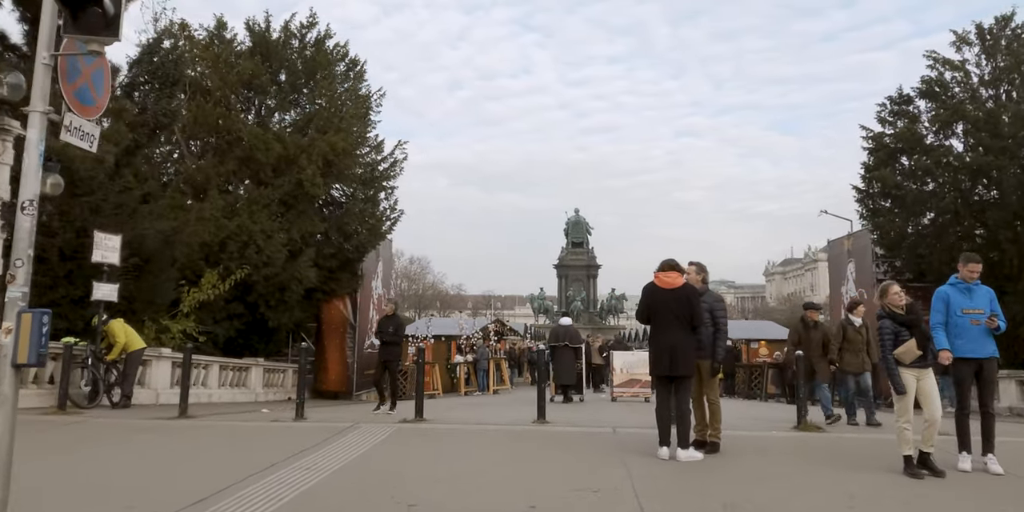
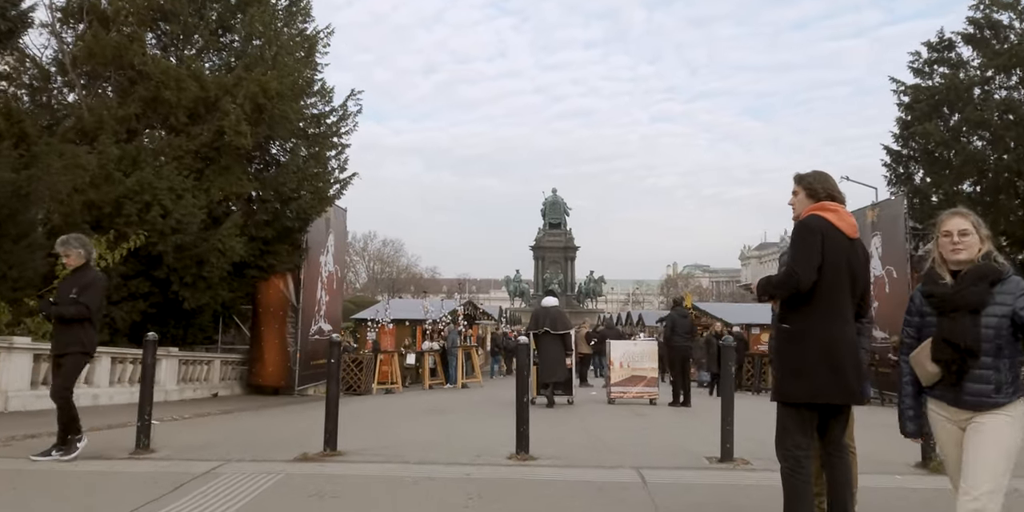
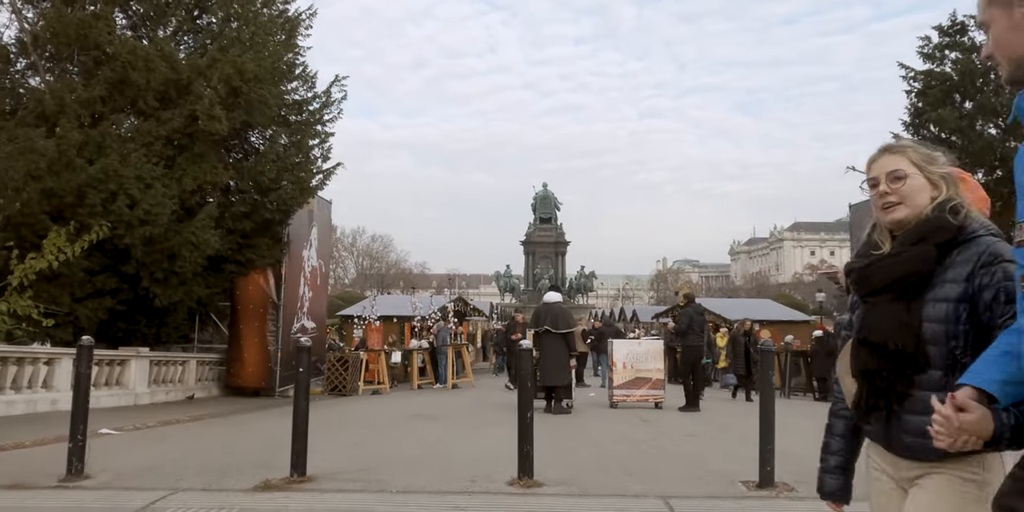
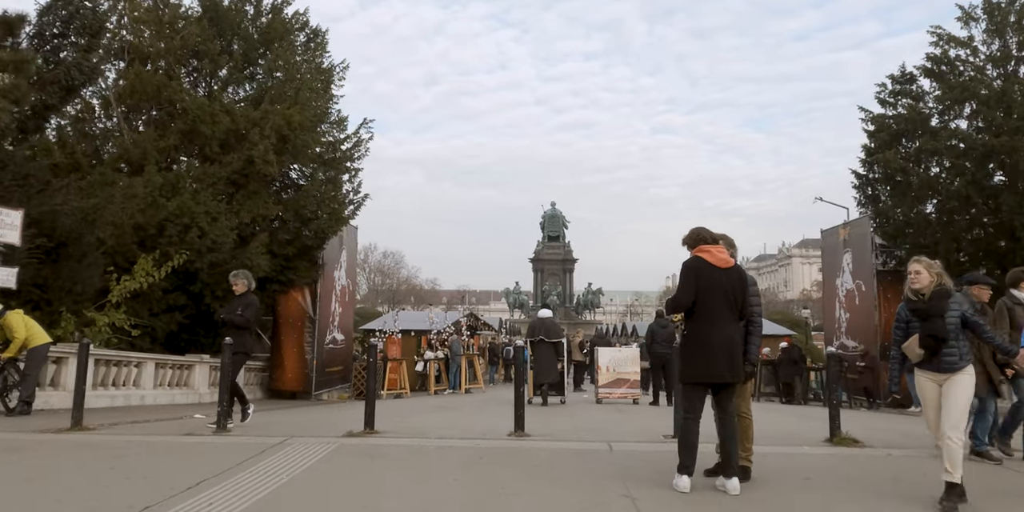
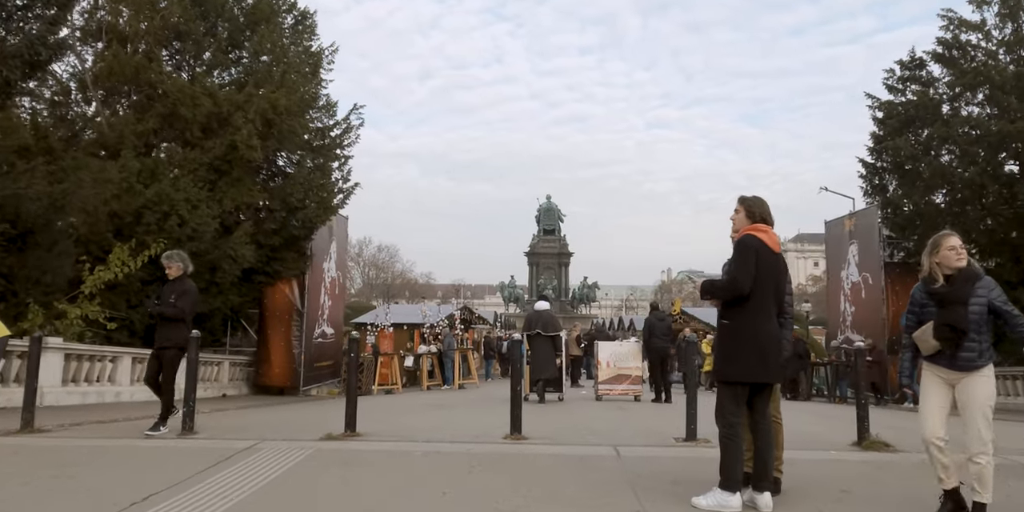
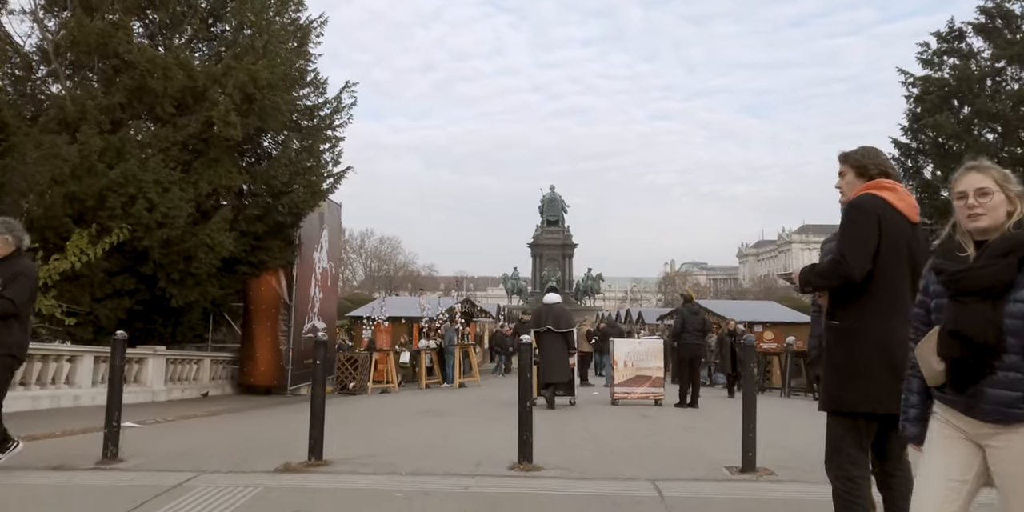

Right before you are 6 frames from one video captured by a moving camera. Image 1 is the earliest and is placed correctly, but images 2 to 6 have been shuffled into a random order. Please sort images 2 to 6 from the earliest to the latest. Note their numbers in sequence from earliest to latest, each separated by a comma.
4, 5, 2, 6, 3
